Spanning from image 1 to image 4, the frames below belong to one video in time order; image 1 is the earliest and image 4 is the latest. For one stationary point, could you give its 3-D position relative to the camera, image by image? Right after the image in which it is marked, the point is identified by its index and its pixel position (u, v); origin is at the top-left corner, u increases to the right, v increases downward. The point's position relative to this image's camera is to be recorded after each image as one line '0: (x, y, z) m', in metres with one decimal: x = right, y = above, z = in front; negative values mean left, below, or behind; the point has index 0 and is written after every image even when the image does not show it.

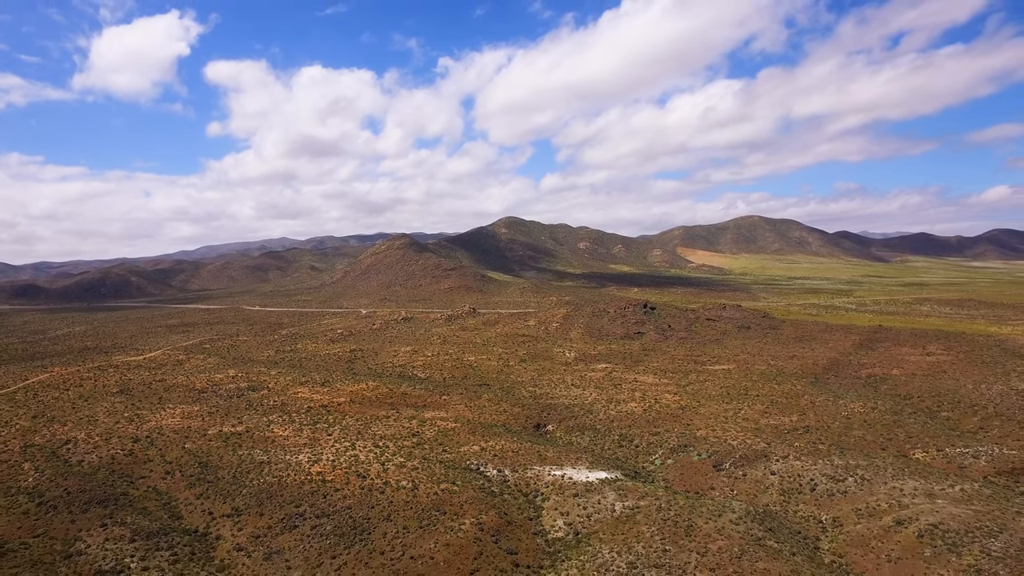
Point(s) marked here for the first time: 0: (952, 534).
0: (+16.8, -9.3, +19.9) m
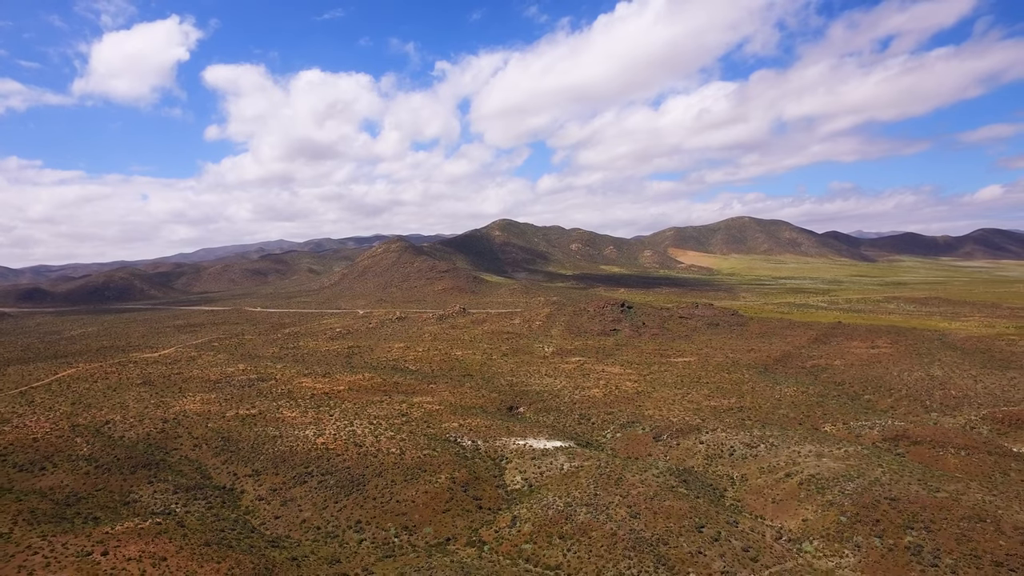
0: (+15.2, -9.3, +25.2) m
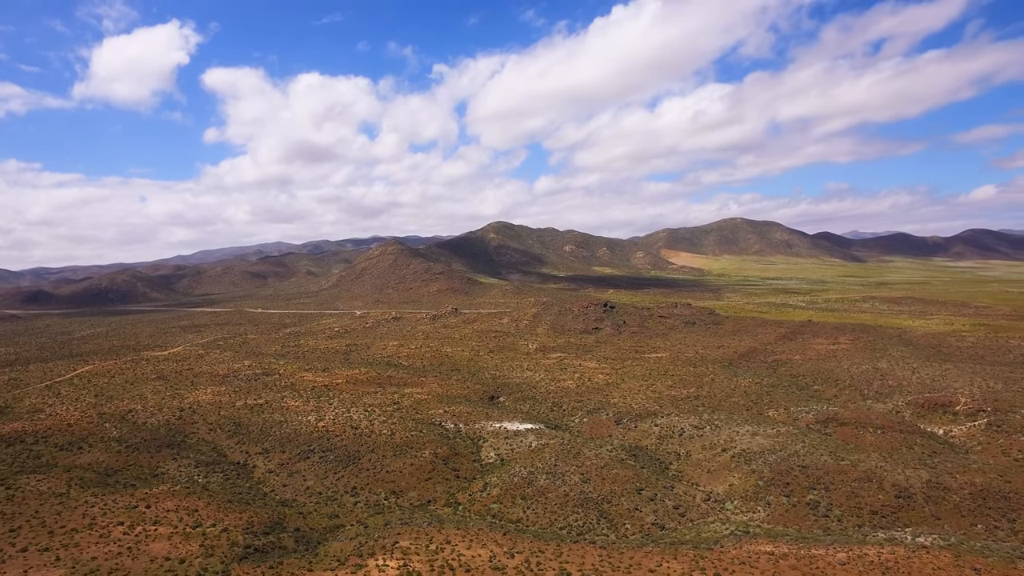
0: (+13.6, -9.4, +29.5) m
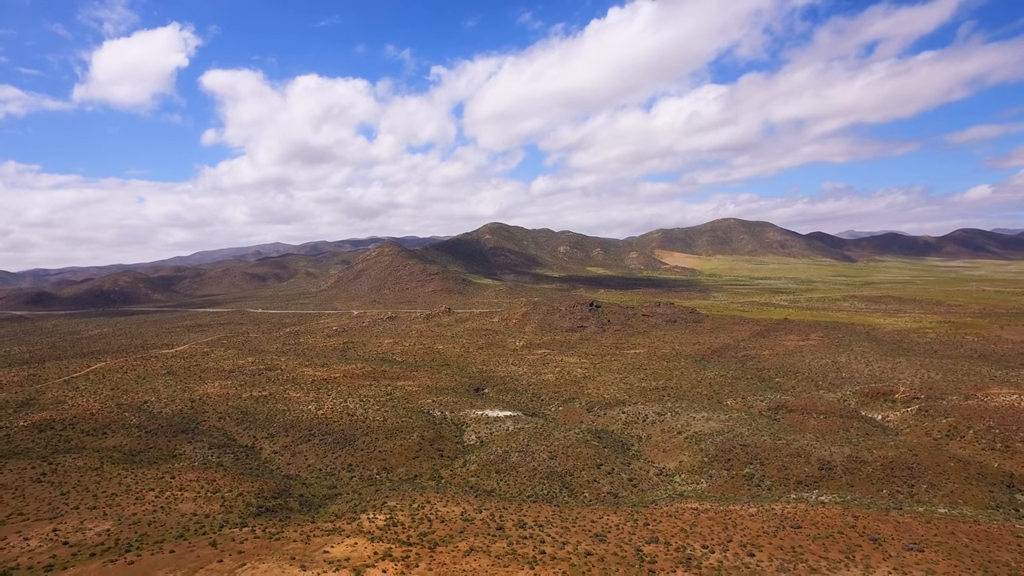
0: (+12.3, -9.4, +33.3) m
